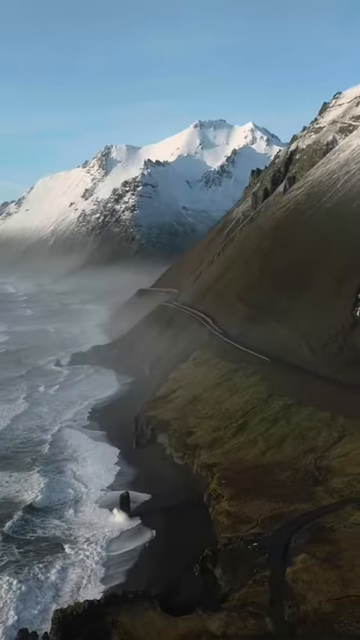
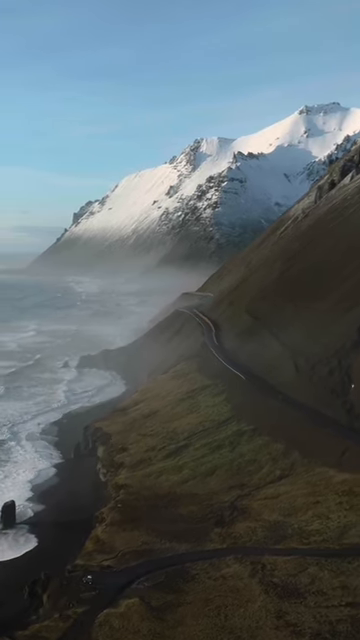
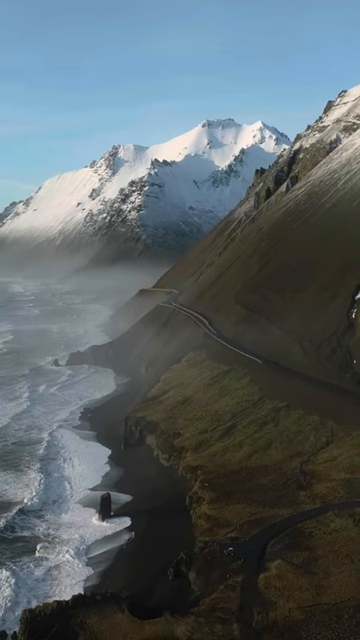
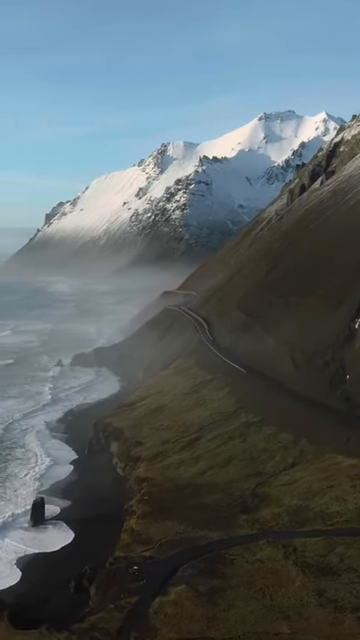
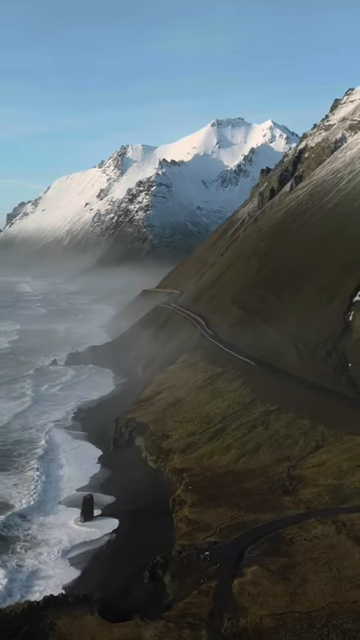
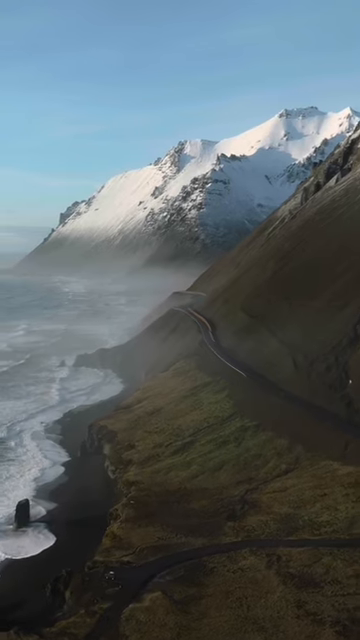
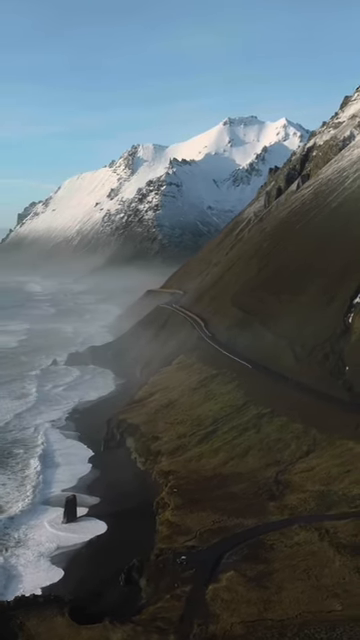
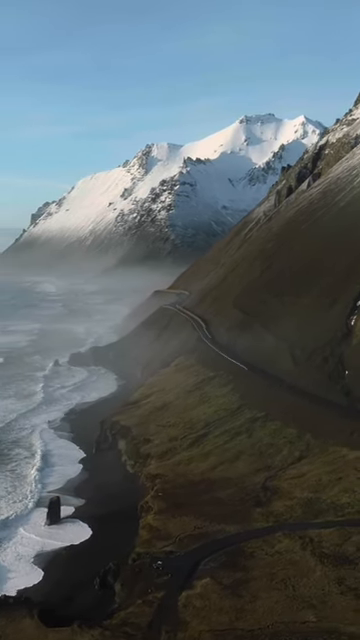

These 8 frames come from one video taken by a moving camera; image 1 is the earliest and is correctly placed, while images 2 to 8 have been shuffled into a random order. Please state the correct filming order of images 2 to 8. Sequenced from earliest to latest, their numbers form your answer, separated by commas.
3, 5, 7, 8, 4, 6, 2
